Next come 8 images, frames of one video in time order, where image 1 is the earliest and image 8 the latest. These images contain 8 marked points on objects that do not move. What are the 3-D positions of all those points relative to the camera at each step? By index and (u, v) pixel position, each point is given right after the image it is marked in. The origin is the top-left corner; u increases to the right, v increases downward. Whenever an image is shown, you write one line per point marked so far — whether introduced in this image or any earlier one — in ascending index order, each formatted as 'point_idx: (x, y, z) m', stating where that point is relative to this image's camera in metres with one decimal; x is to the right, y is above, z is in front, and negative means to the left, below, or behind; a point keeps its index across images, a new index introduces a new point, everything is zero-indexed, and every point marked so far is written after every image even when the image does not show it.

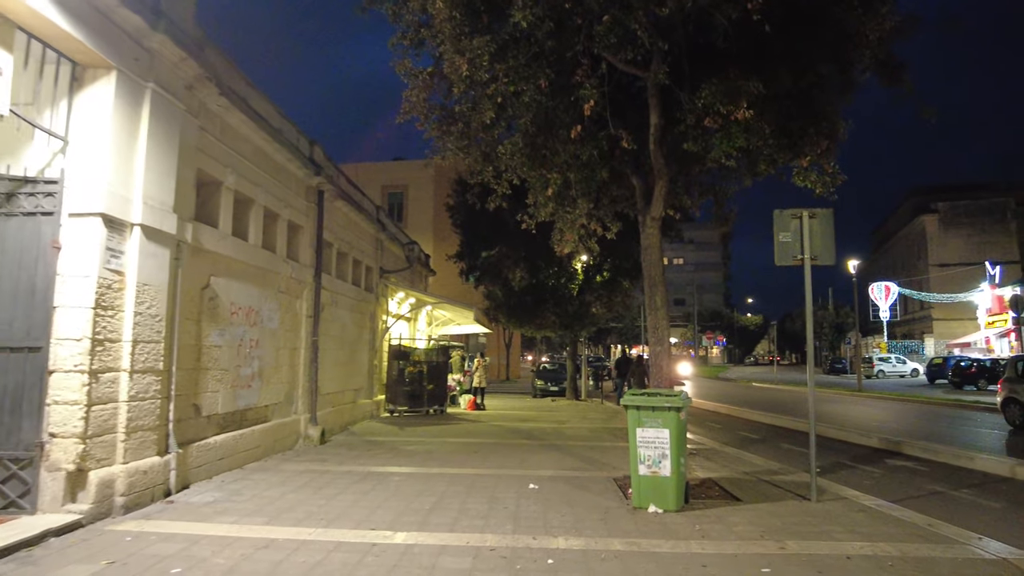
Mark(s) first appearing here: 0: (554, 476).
0: (+0.6, -2.6, +8.9) m
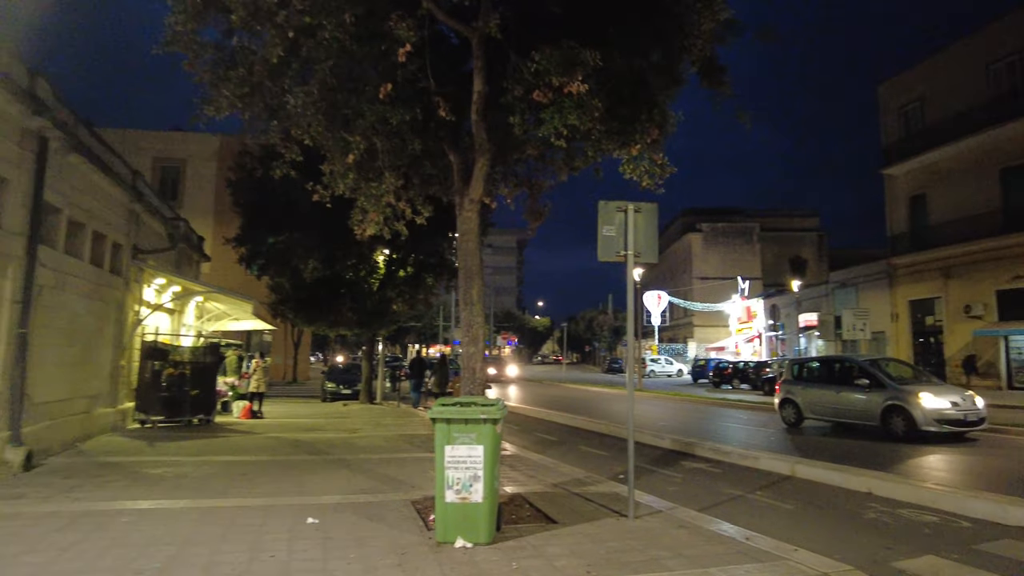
0: (-2.0, -2.5, +7.4) m
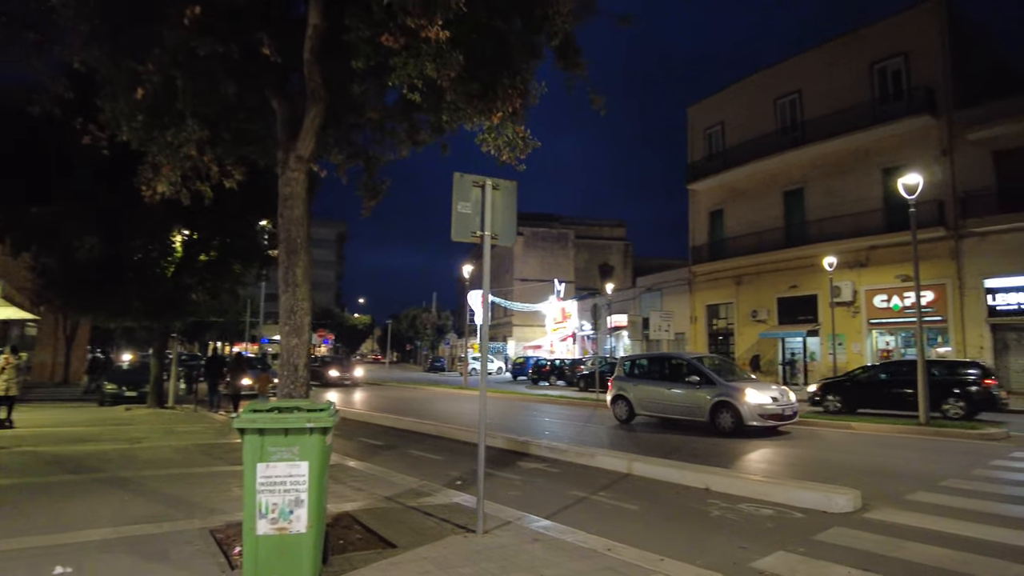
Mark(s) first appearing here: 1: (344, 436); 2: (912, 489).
0: (-3.5, -2.2, +5.6) m
1: (-3.8, -3.4, +14.8) m
2: (+5.5, -2.7, +8.7) m
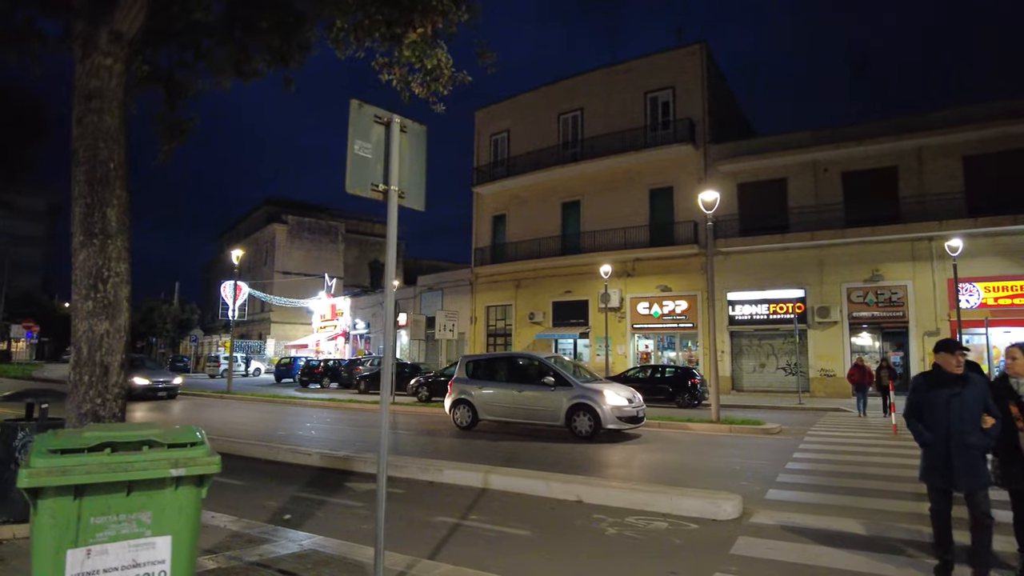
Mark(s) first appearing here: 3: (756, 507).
0: (-3.8, -1.9, +2.8) m
1: (-7.4, -3.0, +11.3) m
2: (+3.5, -2.8, +8.9) m
3: (+3.0, -2.7, +7.9) m
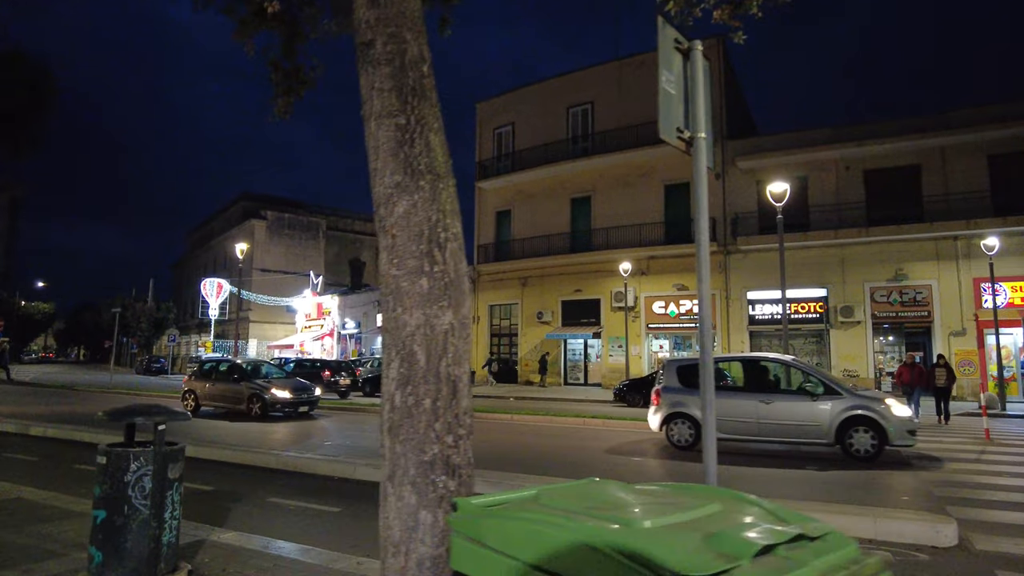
0: (-1.7, -1.7, +1.4) m
1: (-5.8, -2.8, +9.7) m
2: (+5.2, -2.7, +7.9) m
3: (+4.8, -2.6, +6.8) m
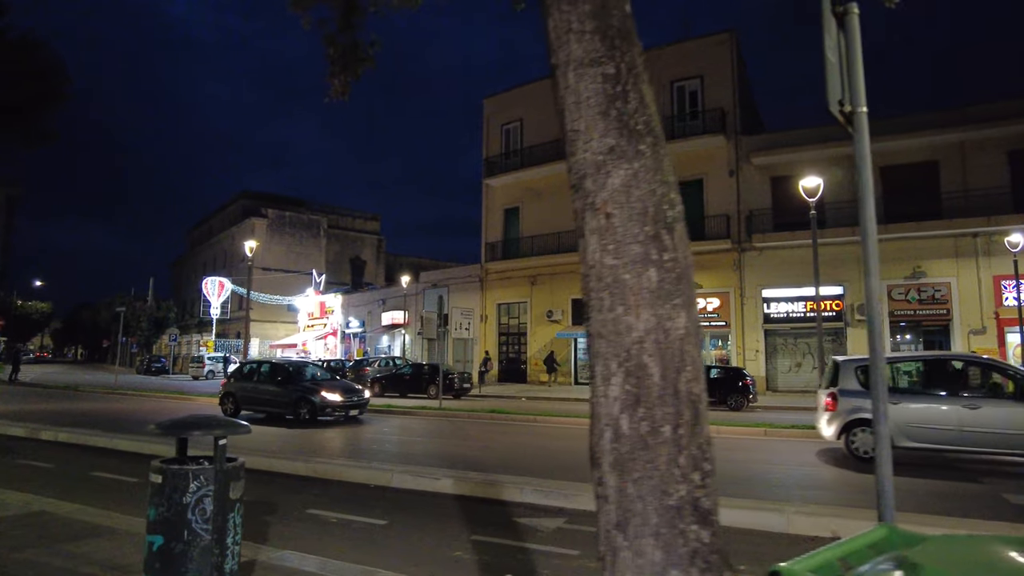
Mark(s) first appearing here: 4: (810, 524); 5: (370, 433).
0: (-1.0, -1.7, +0.9) m
1: (-5.1, -2.8, +9.2) m
2: (+5.9, -2.6, +7.4) m
3: (+5.4, -2.5, +6.3) m
4: (+3.1, -2.5, +6.6) m
5: (-3.2, -3.2, +14.5) m
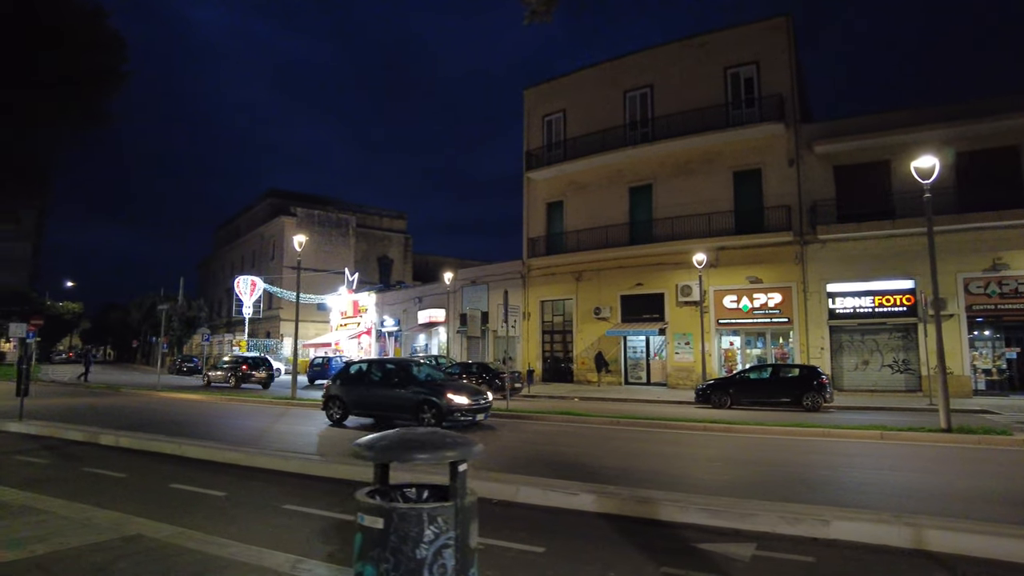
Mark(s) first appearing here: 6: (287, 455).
0: (+0.5, -1.6, -0.3) m
1: (-3.4, -2.7, +8.1) m
2: (+7.6, -2.4, +6.0) m
3: (+7.1, -2.3, +5.0) m
4: (+4.7, -2.3, +5.4) m
5: (-1.3, -3.1, +13.3) m
6: (-3.9, -2.7, +10.7) m
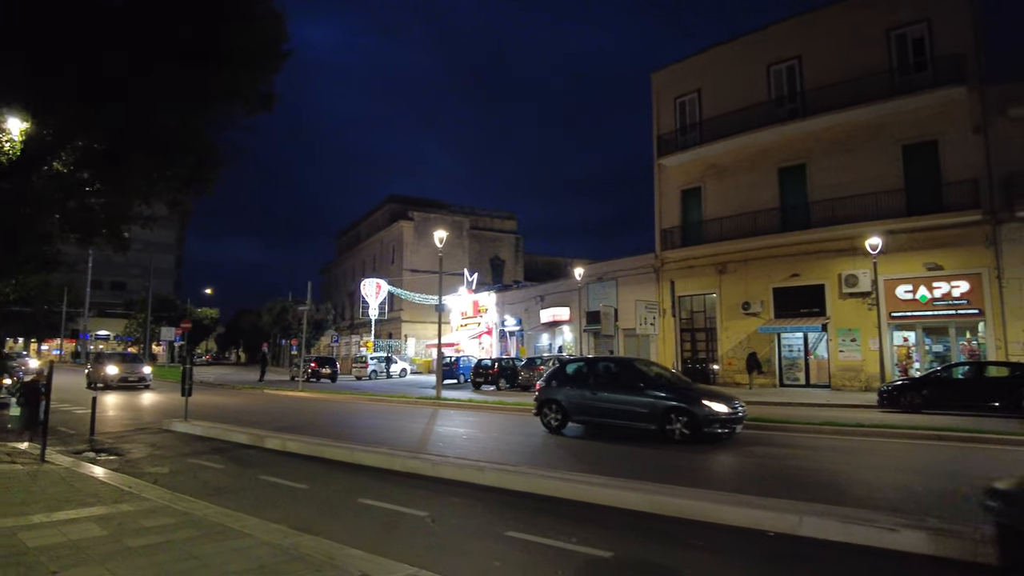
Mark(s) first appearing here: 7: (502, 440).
0: (+1.9, -1.3, -2.1) m
1: (-0.6, -2.5, +6.8) m
2: (+9.9, -2.0, +3.1) m
3: (+9.2, -1.9, +2.1) m
4: (+7.0, -1.9, +2.8) m
5: (+2.2, -2.8, +11.6) m
6: (-0.8, -2.5, +9.5) m
7: (-0.3, -3.2, +13.4) m
